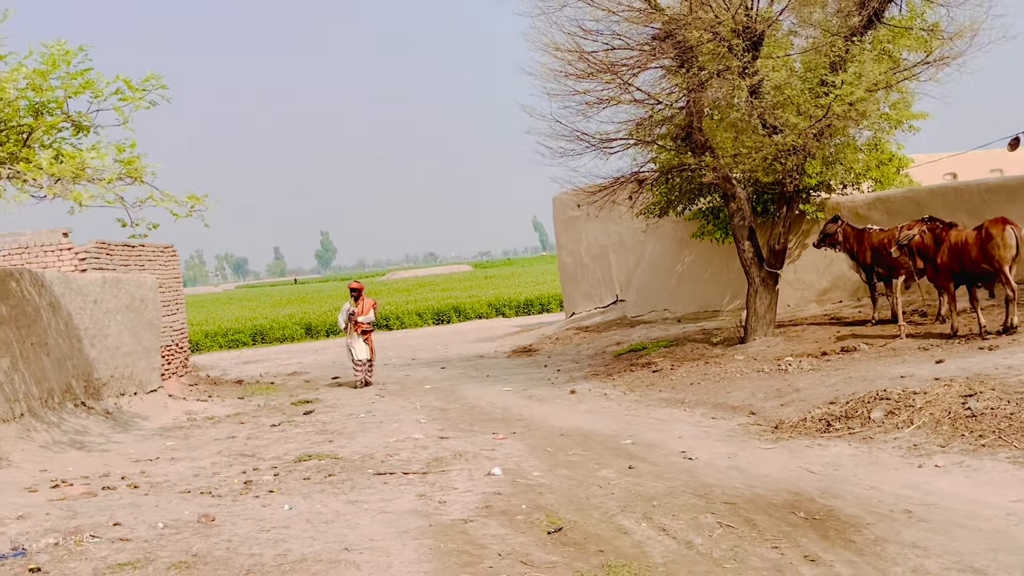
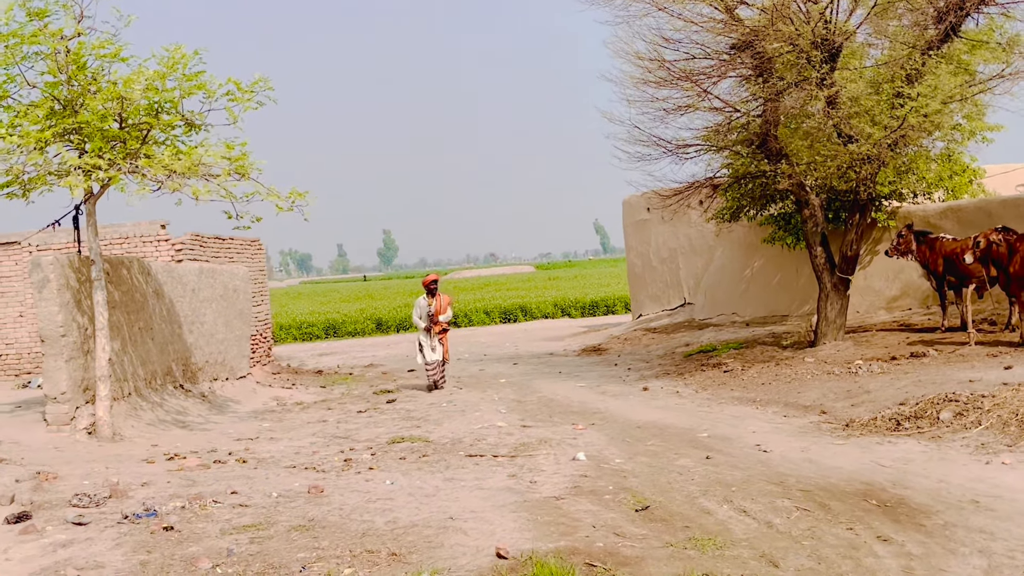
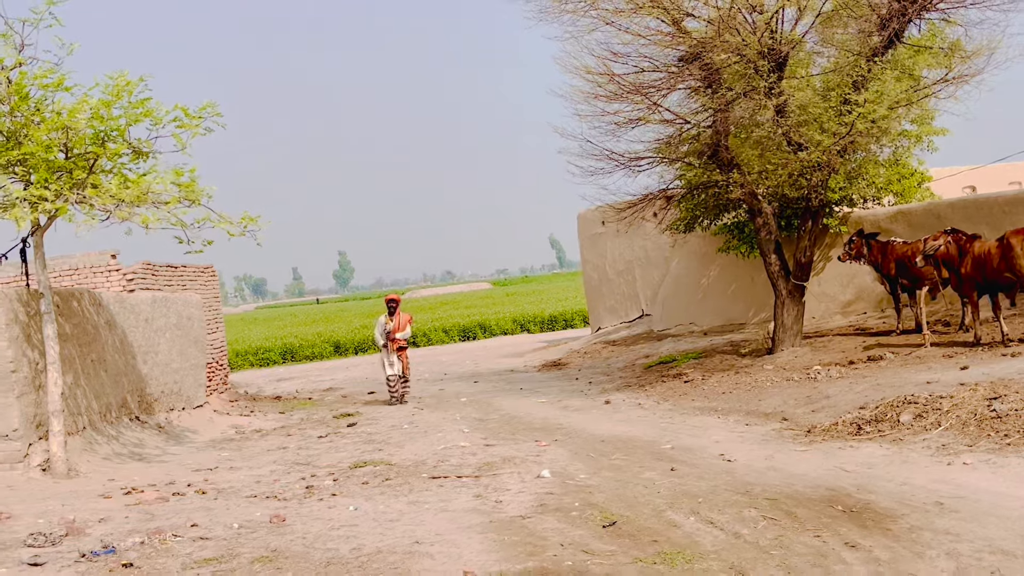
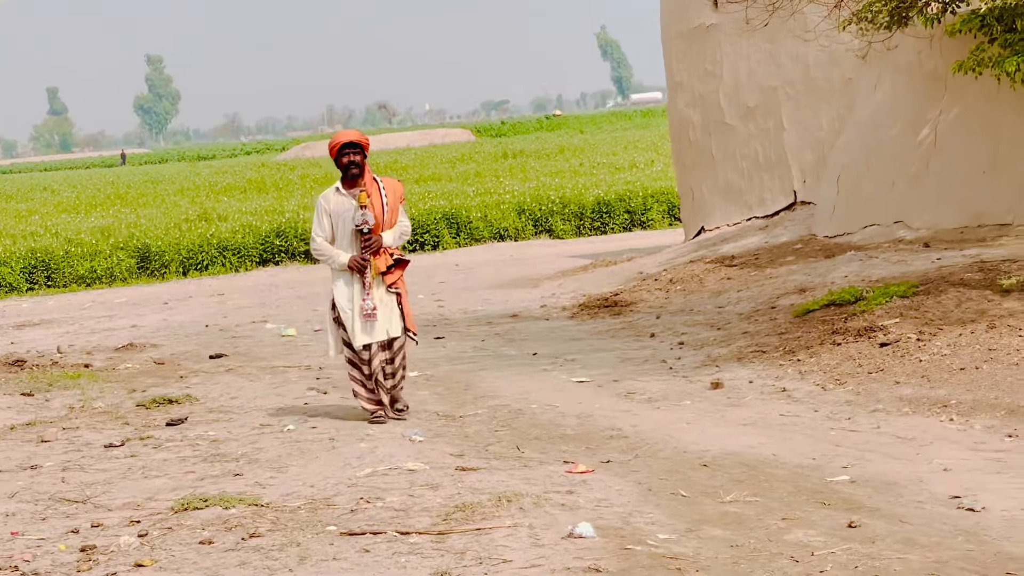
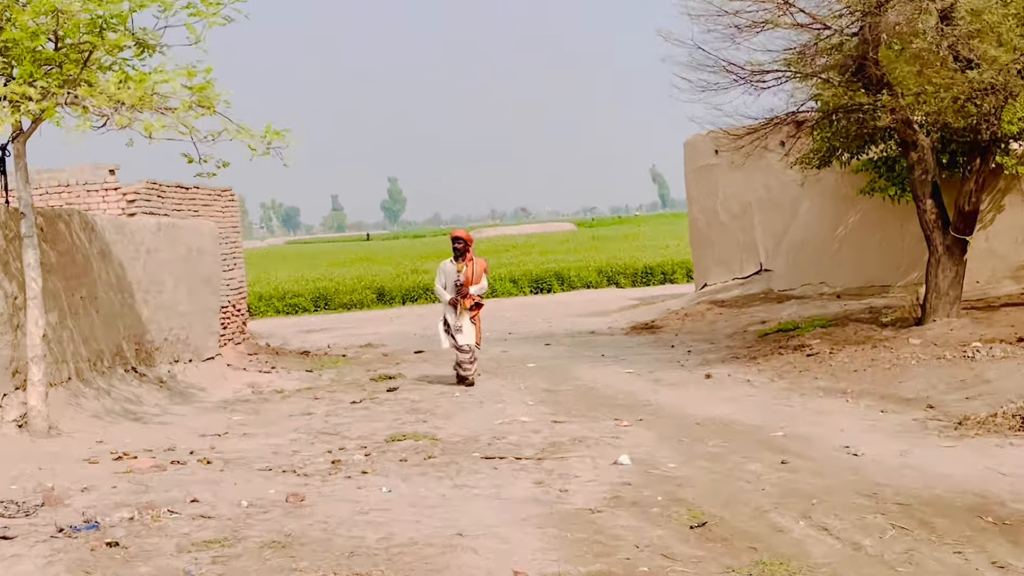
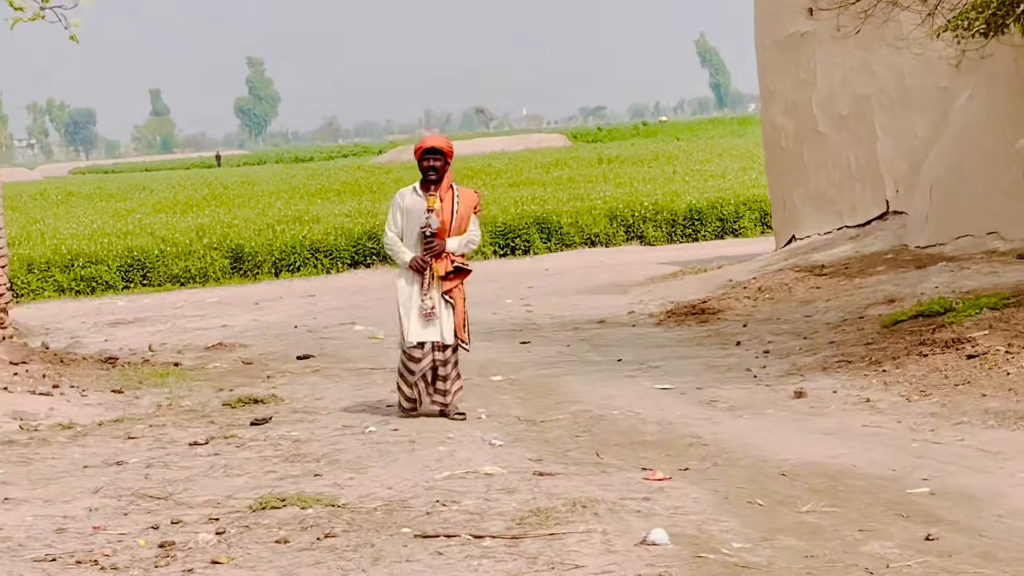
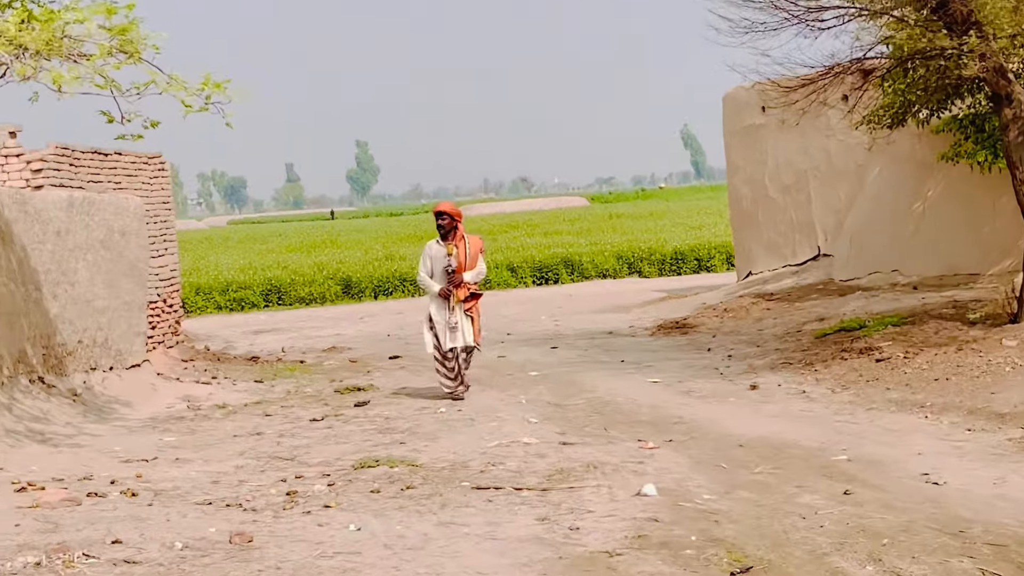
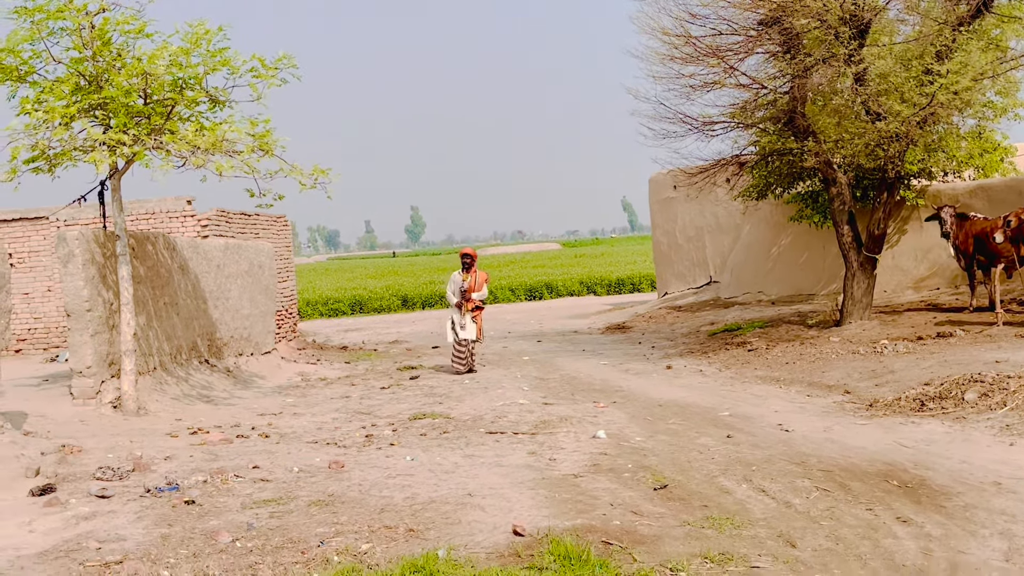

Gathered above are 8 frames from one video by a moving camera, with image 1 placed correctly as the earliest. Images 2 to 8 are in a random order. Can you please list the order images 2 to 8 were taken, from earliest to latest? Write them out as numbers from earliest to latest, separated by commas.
3, 2, 8, 5, 7, 6, 4
